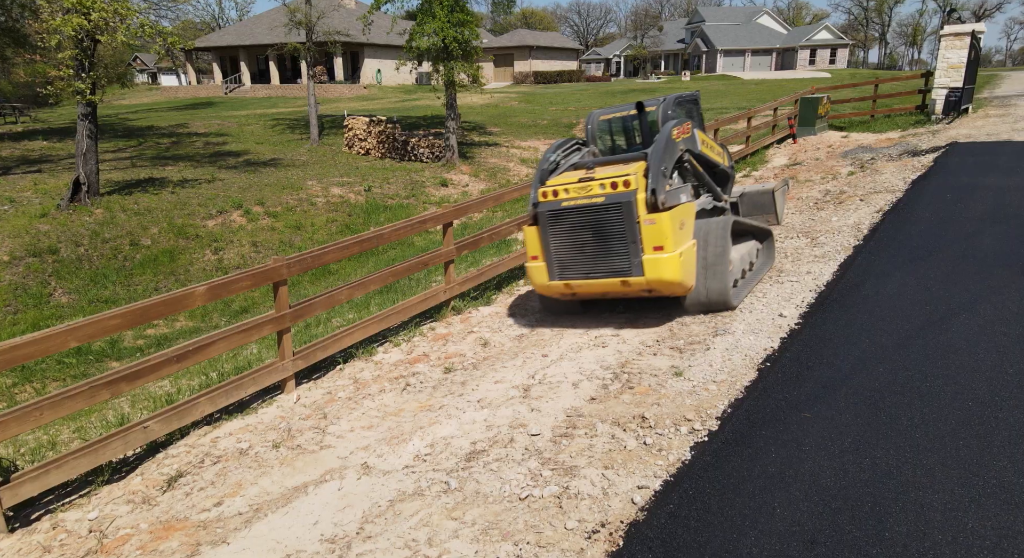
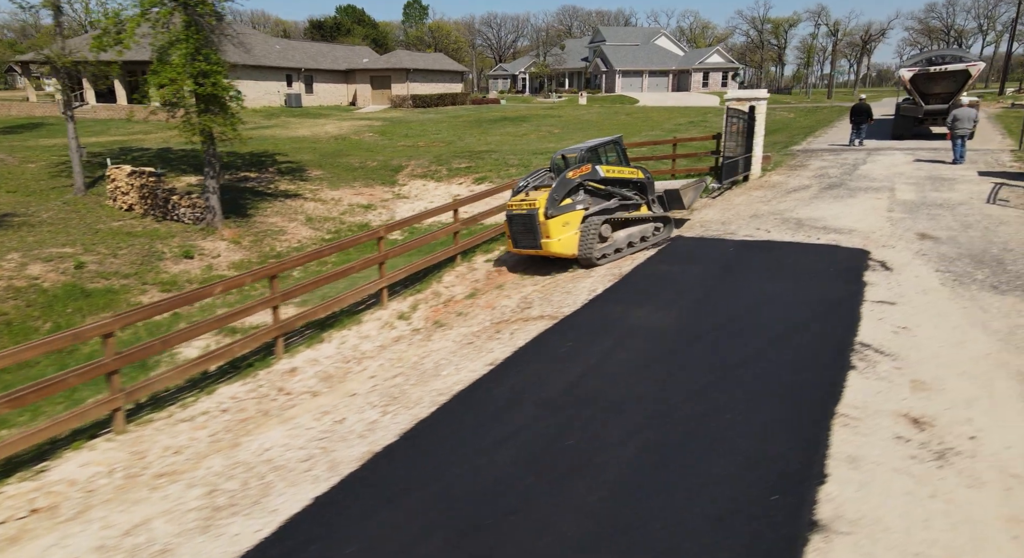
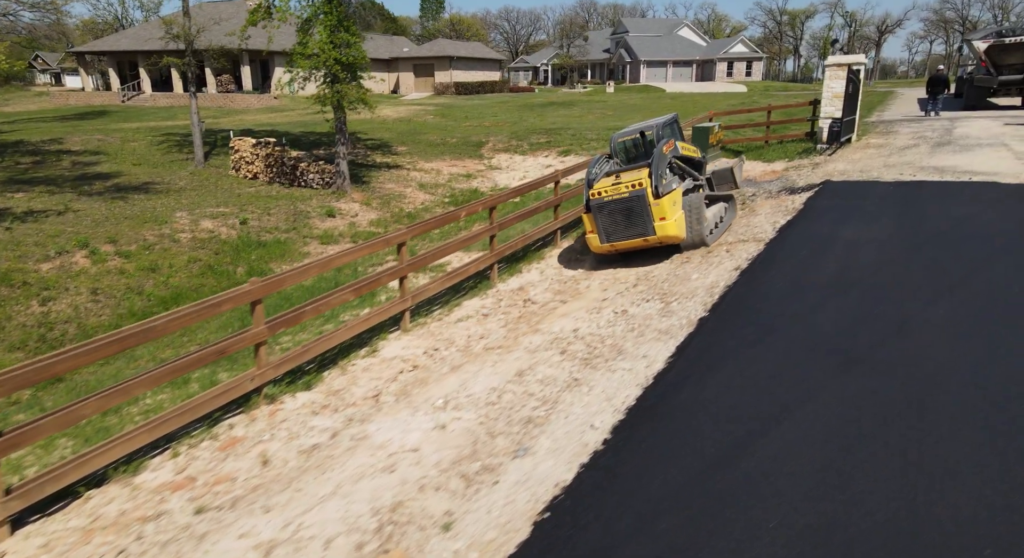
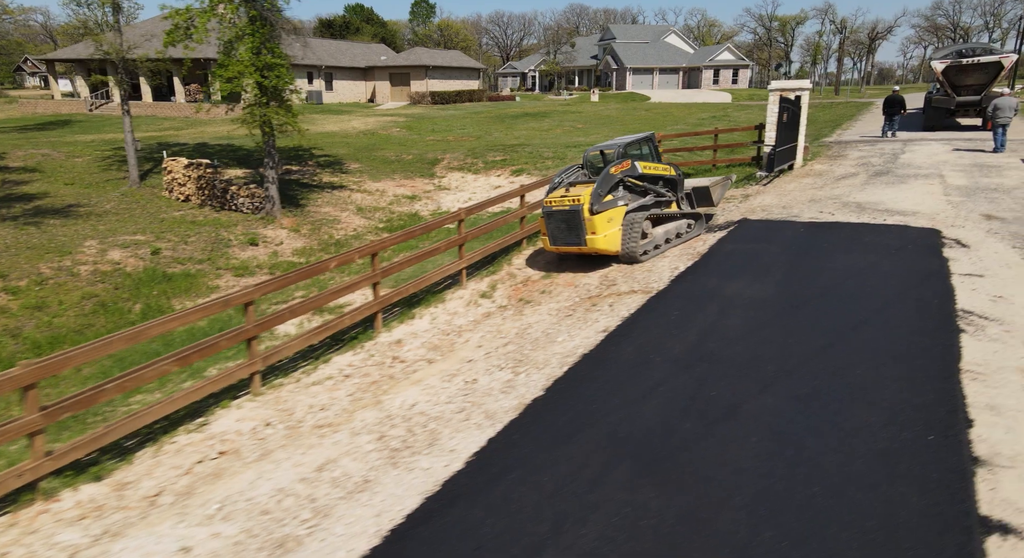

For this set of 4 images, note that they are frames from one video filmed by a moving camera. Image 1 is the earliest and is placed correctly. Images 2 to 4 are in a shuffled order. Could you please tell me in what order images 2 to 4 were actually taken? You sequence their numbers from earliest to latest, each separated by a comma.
3, 4, 2
